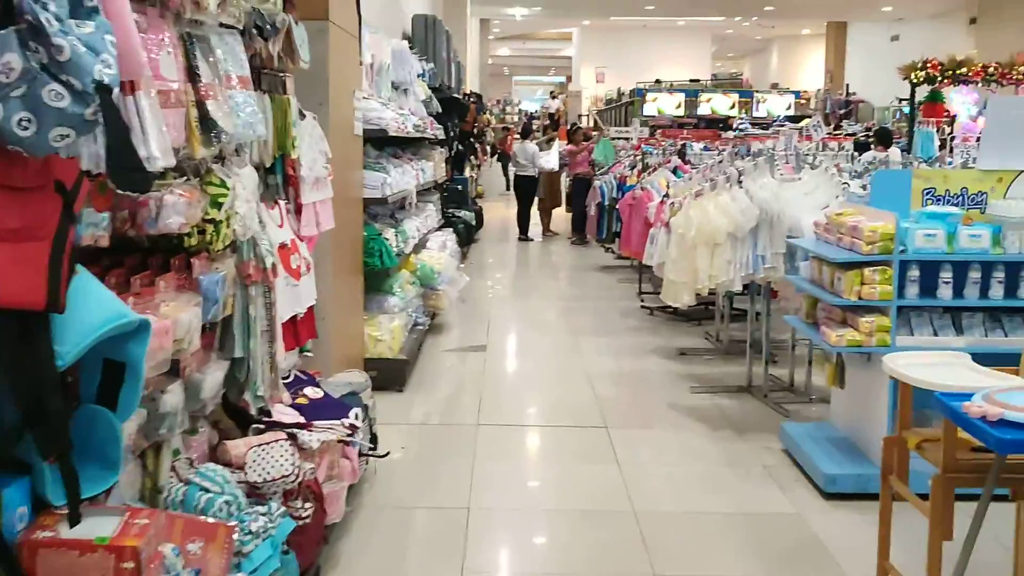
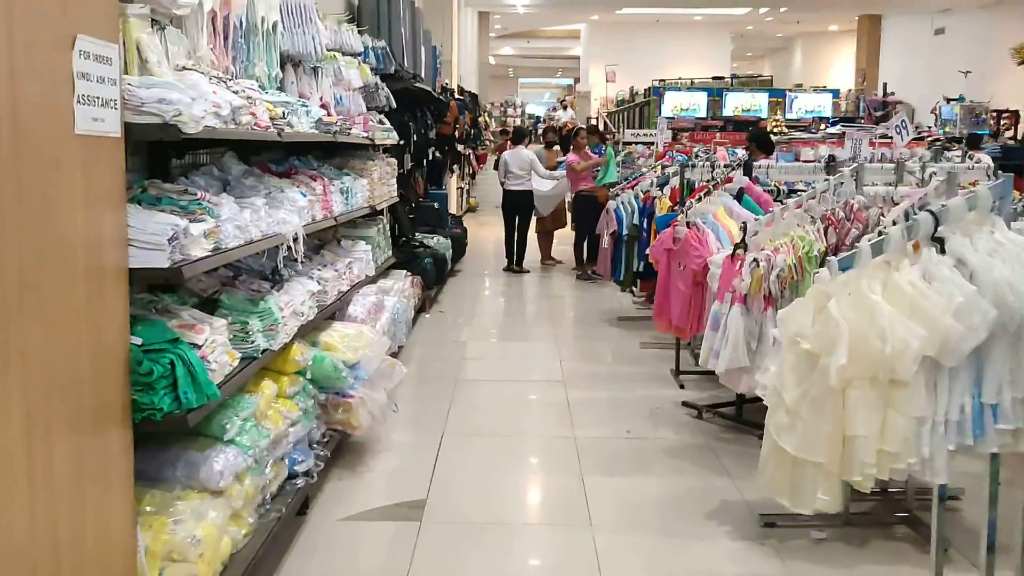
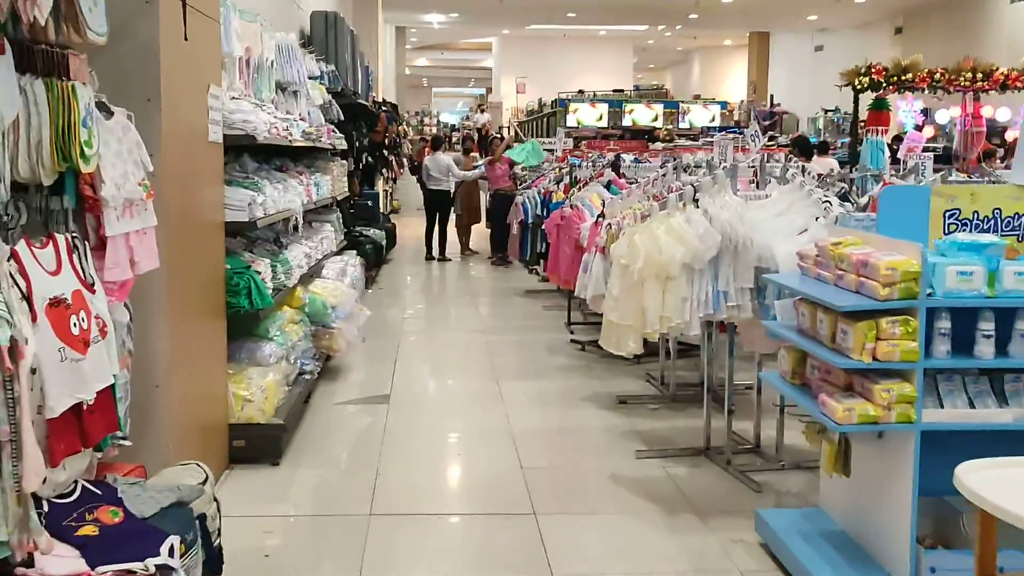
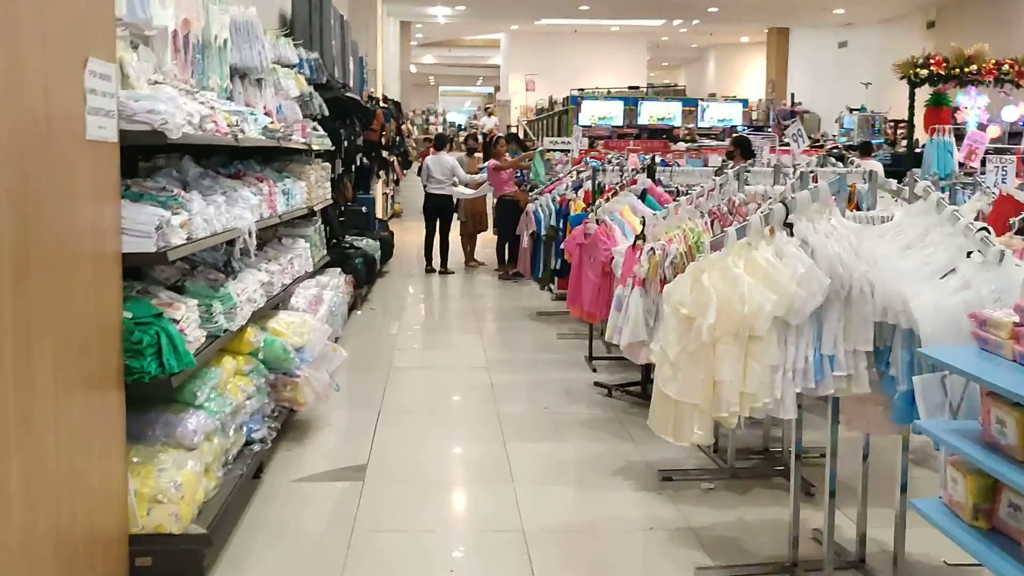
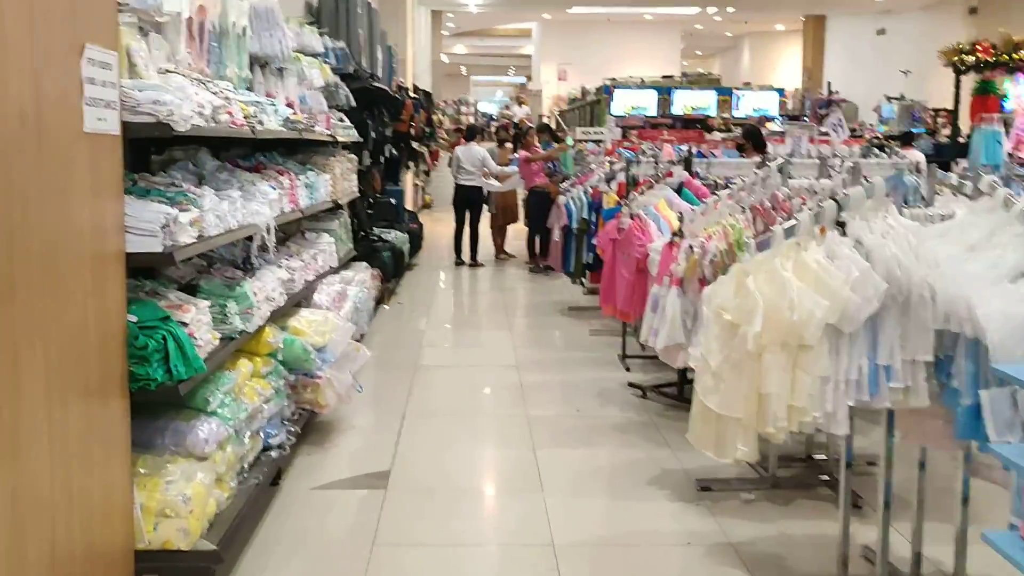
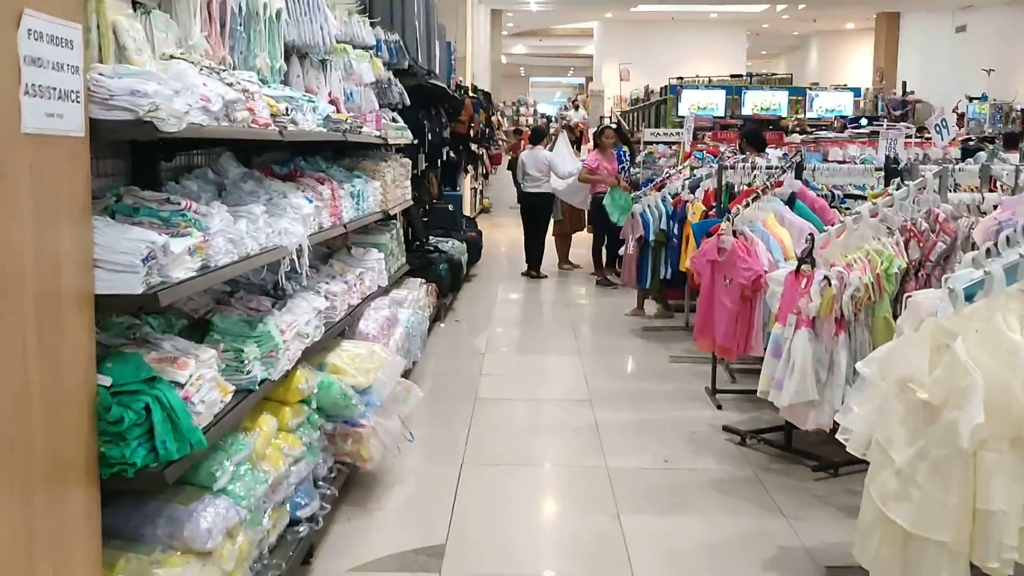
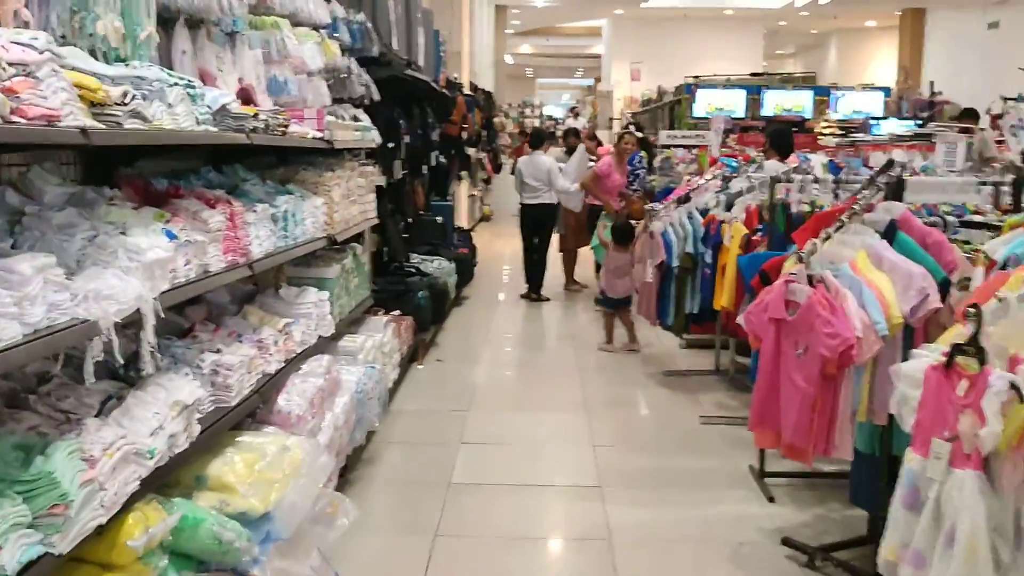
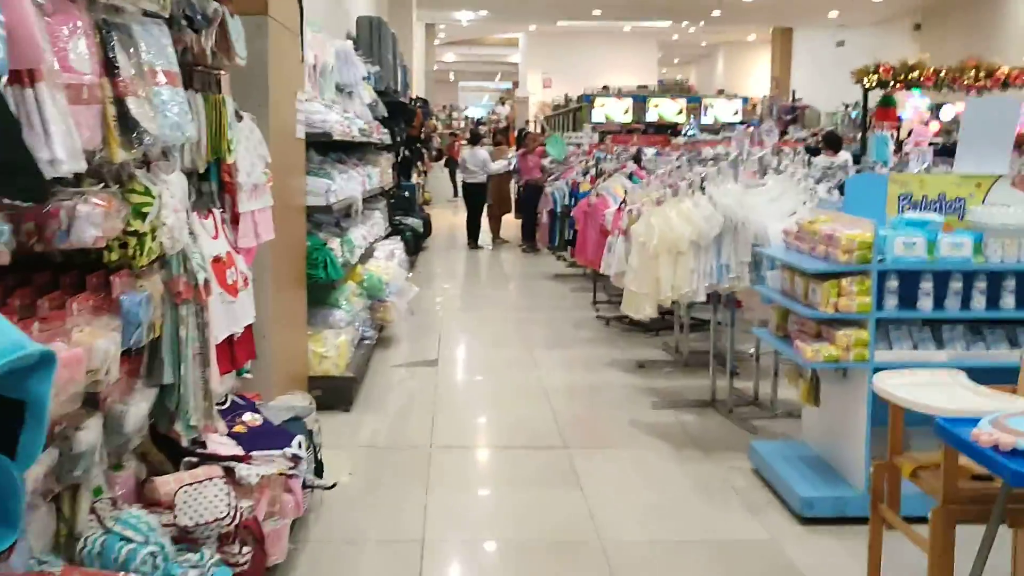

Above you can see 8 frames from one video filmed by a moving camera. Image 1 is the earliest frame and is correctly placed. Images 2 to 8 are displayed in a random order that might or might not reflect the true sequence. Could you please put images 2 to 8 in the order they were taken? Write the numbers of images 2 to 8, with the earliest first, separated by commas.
8, 3, 4, 5, 2, 6, 7
